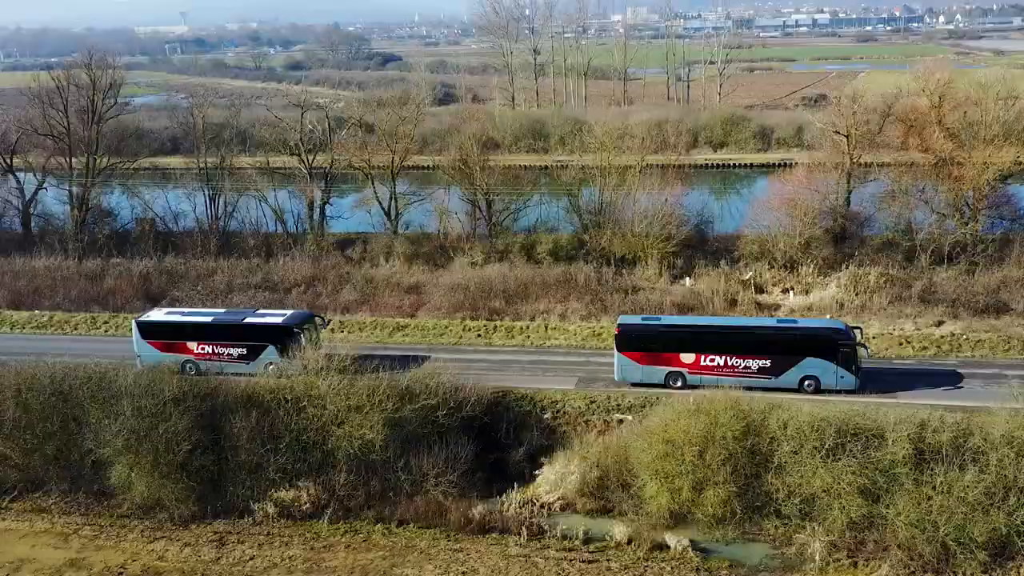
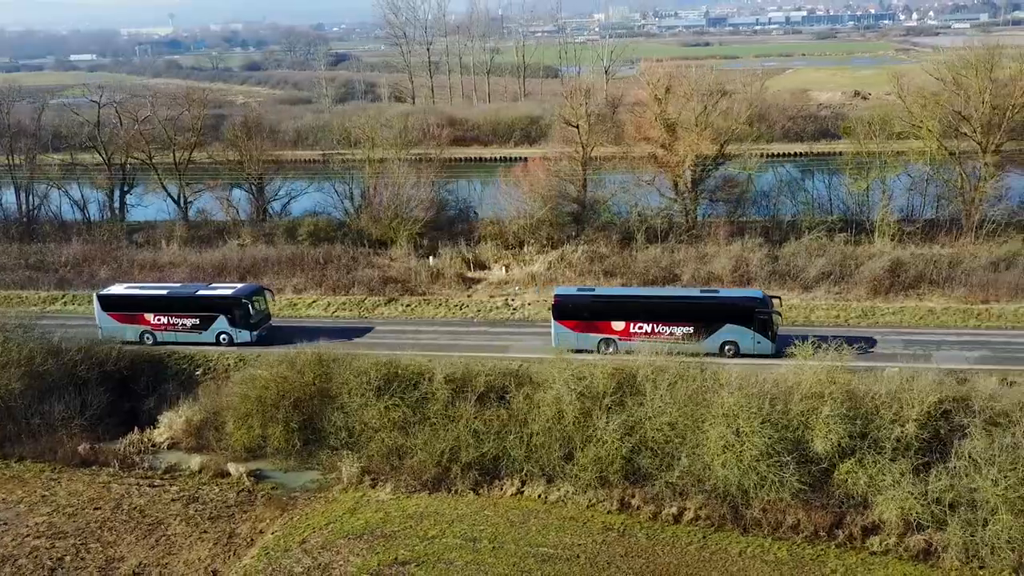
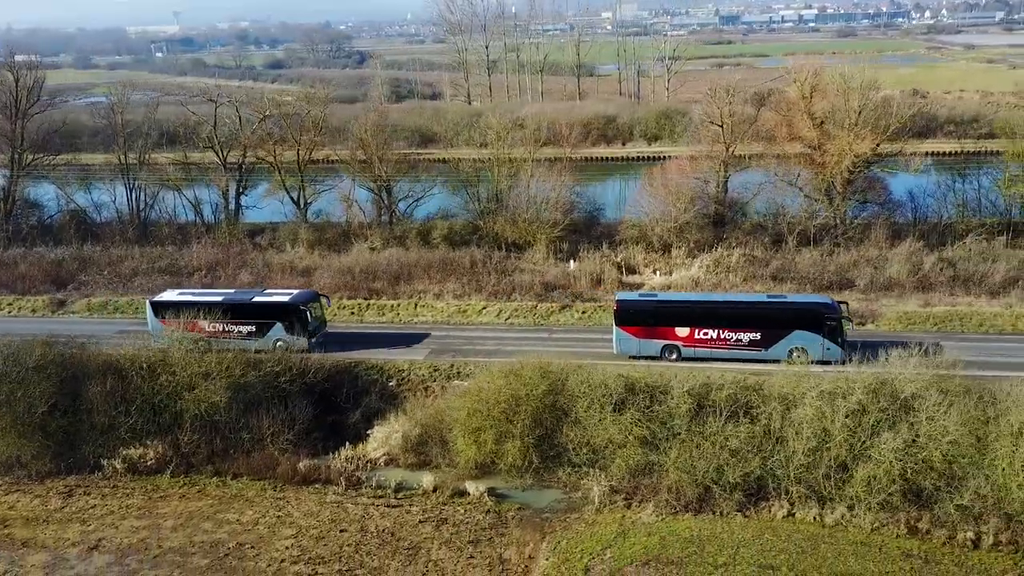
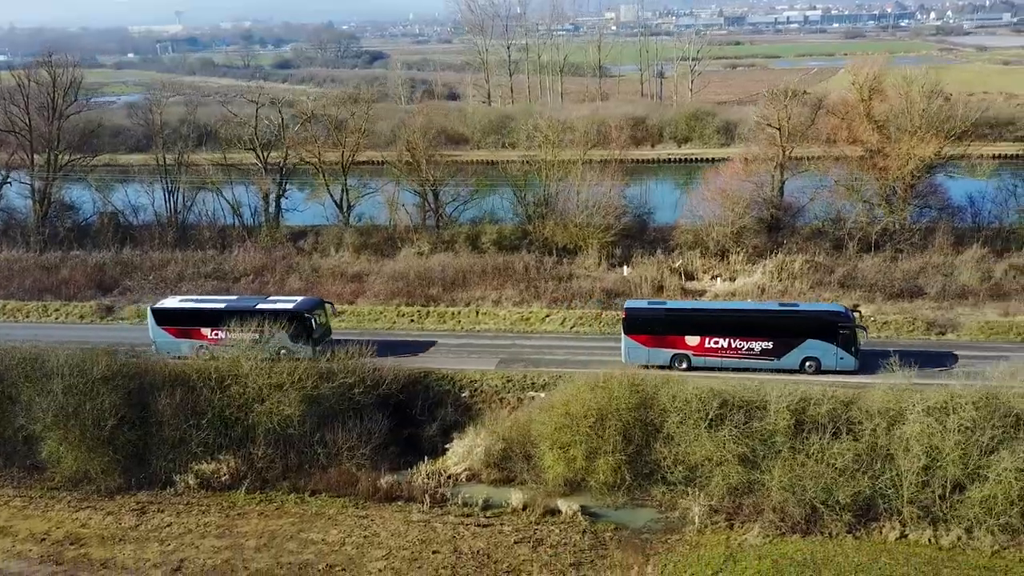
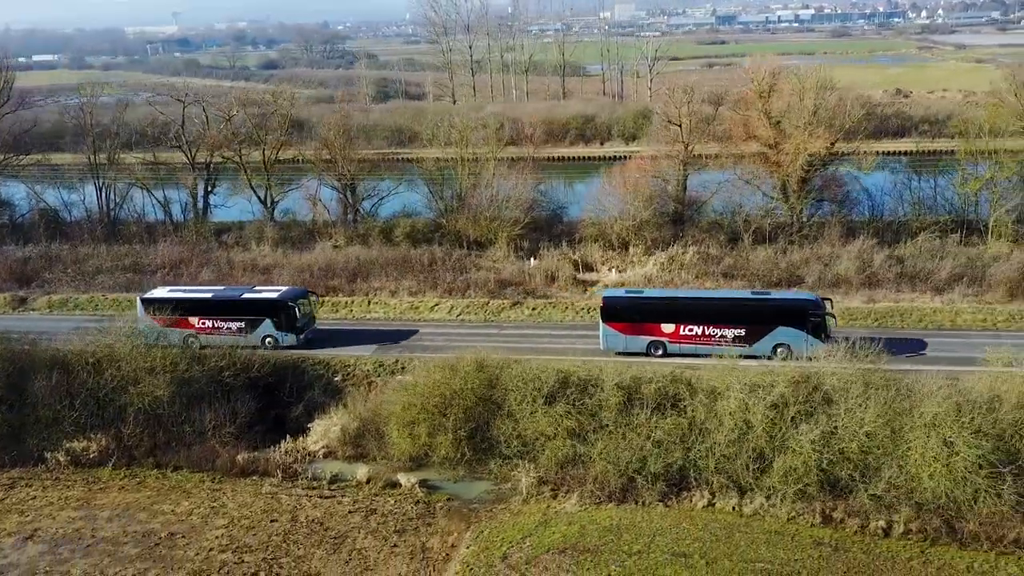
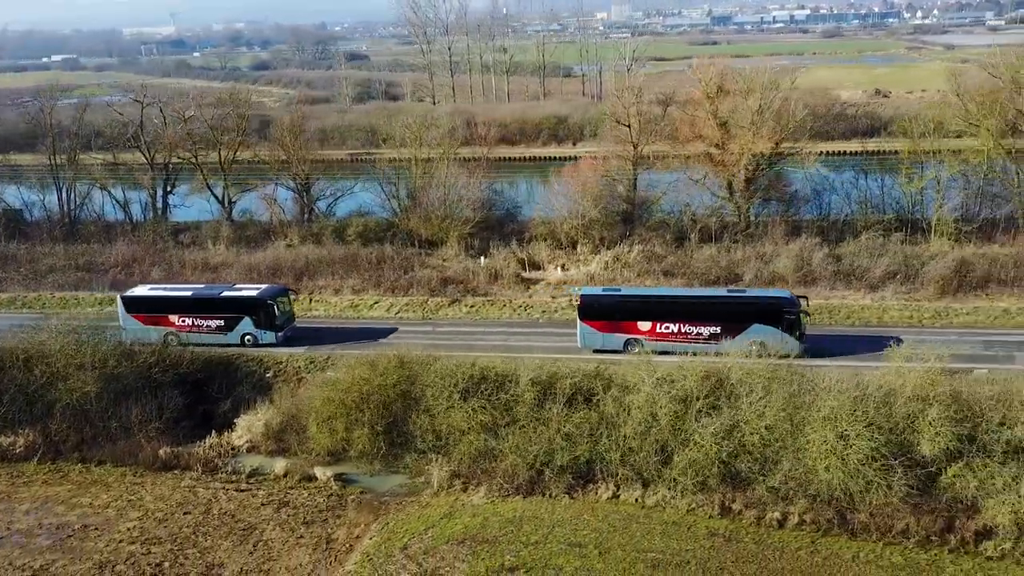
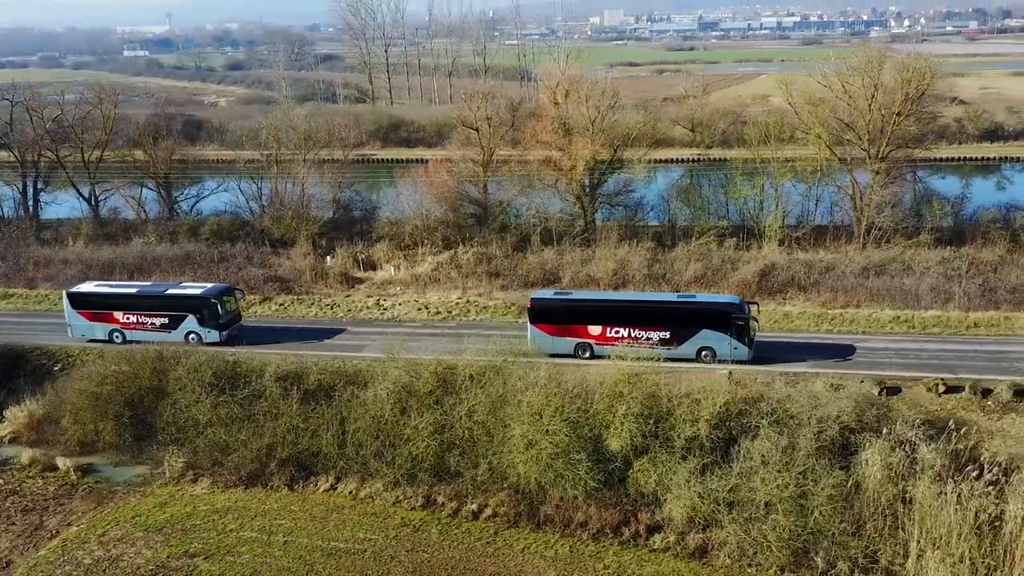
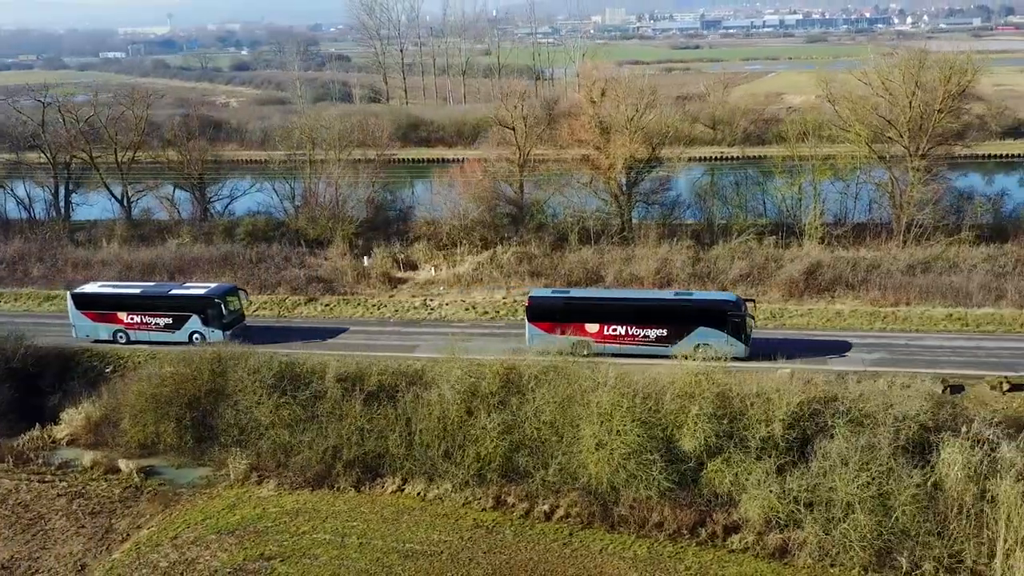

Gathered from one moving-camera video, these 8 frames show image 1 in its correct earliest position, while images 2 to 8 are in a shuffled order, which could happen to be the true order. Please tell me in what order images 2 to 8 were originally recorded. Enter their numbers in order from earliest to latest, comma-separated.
4, 3, 5, 6, 2, 8, 7
